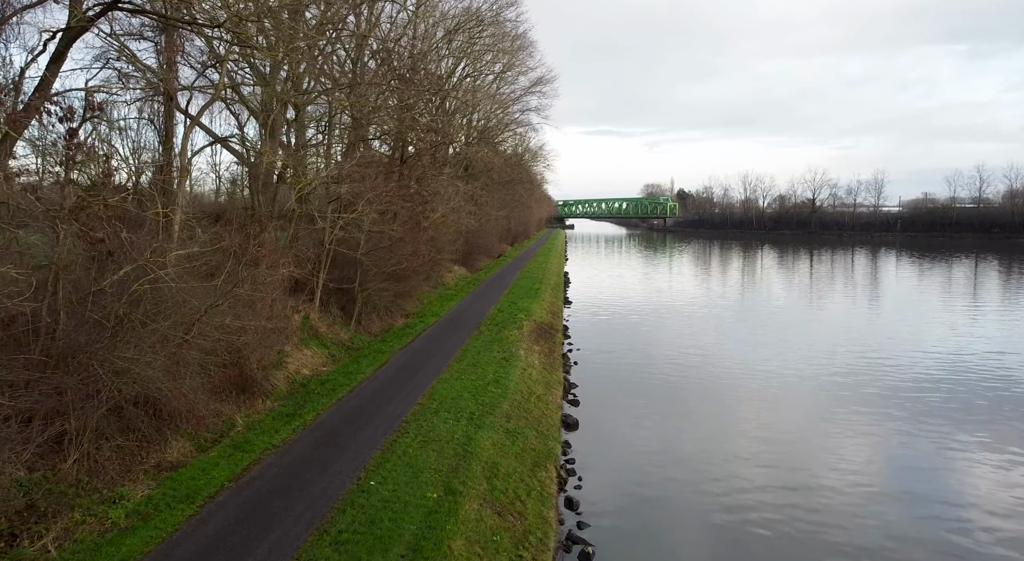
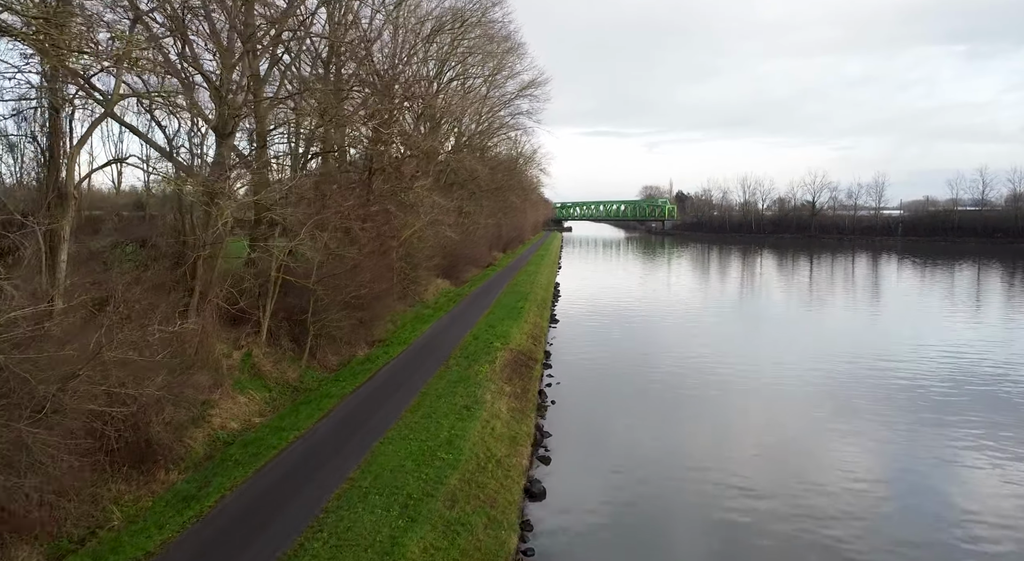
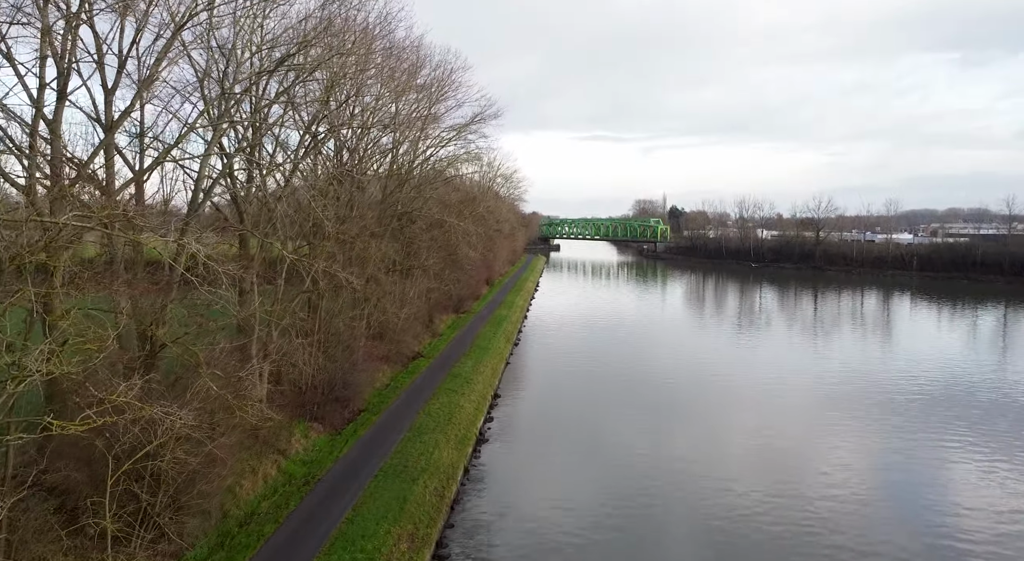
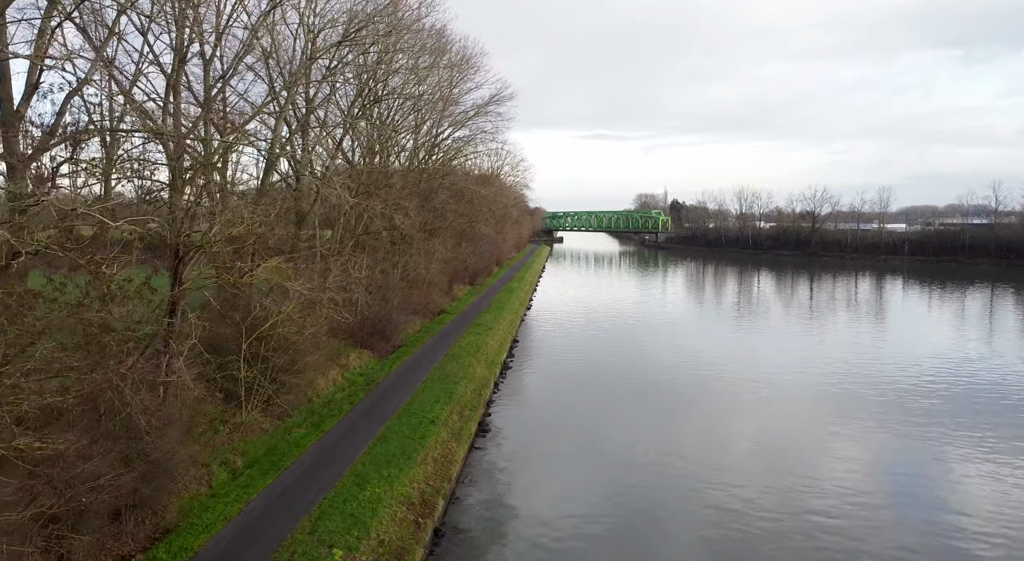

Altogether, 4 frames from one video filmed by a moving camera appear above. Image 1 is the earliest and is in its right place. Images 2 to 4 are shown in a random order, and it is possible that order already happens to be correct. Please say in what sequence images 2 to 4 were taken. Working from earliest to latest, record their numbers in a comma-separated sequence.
2, 4, 3
